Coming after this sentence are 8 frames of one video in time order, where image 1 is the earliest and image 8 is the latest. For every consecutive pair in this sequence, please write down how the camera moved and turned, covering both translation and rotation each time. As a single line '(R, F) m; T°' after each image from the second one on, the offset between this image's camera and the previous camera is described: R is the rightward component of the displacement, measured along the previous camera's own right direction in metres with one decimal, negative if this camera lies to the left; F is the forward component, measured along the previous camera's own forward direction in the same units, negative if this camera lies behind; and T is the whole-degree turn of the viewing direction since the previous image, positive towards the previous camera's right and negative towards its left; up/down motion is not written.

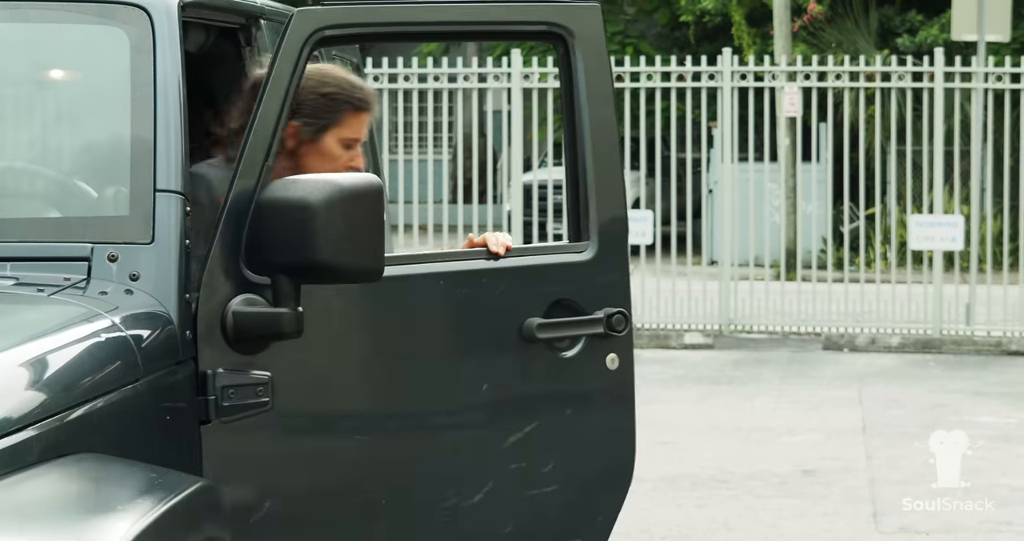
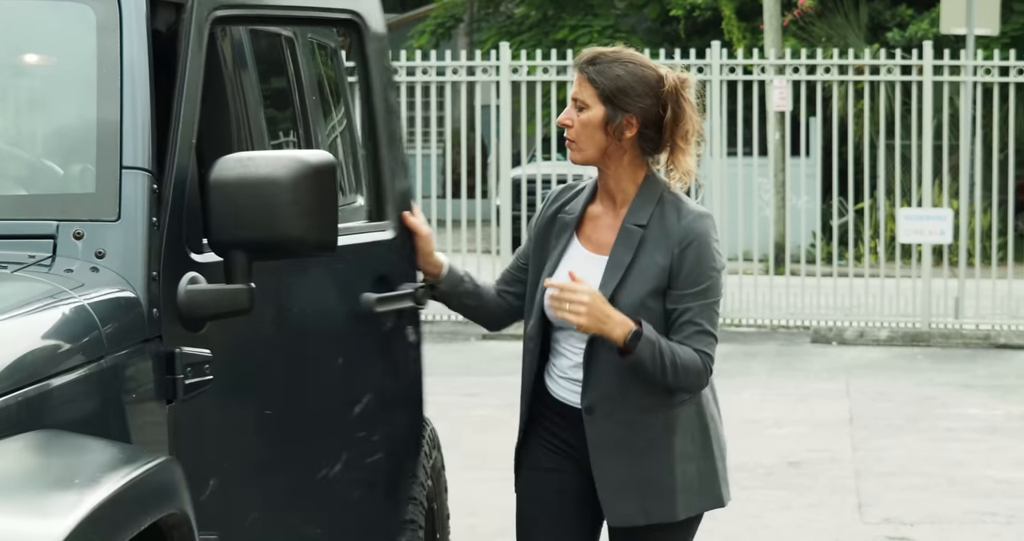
(0.0, 0.0) m; 0°
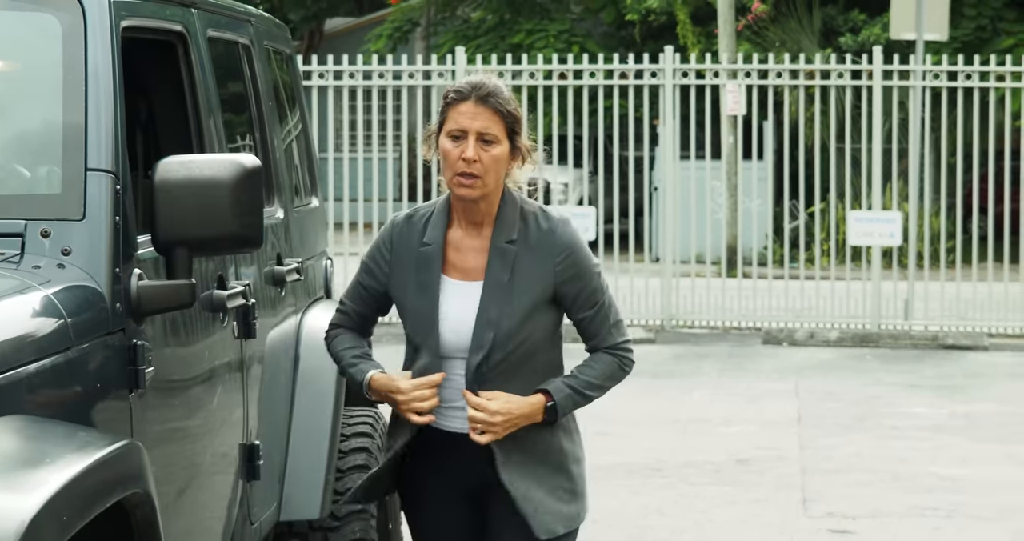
(0.0, -0.2) m; +1°
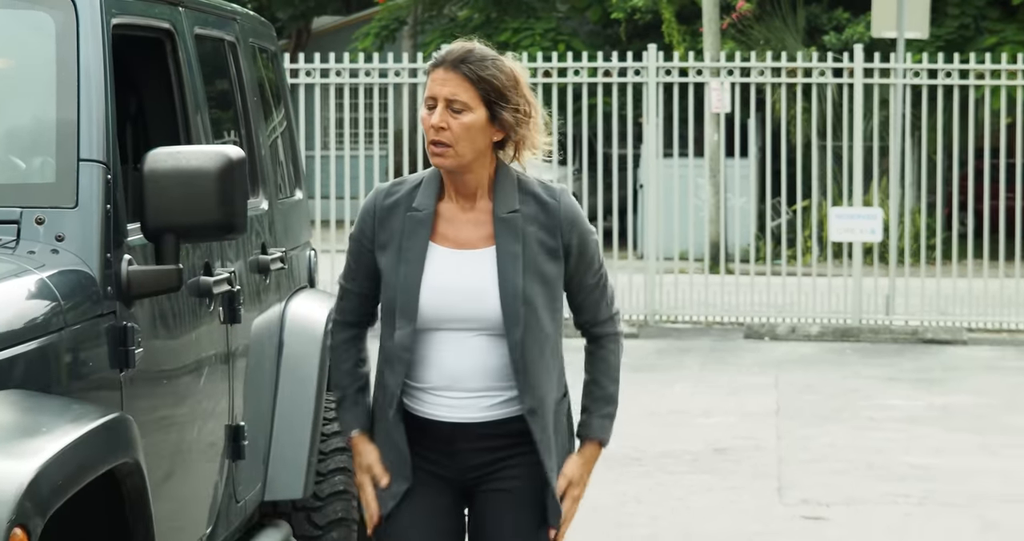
(0.0, -0.2) m; 0°
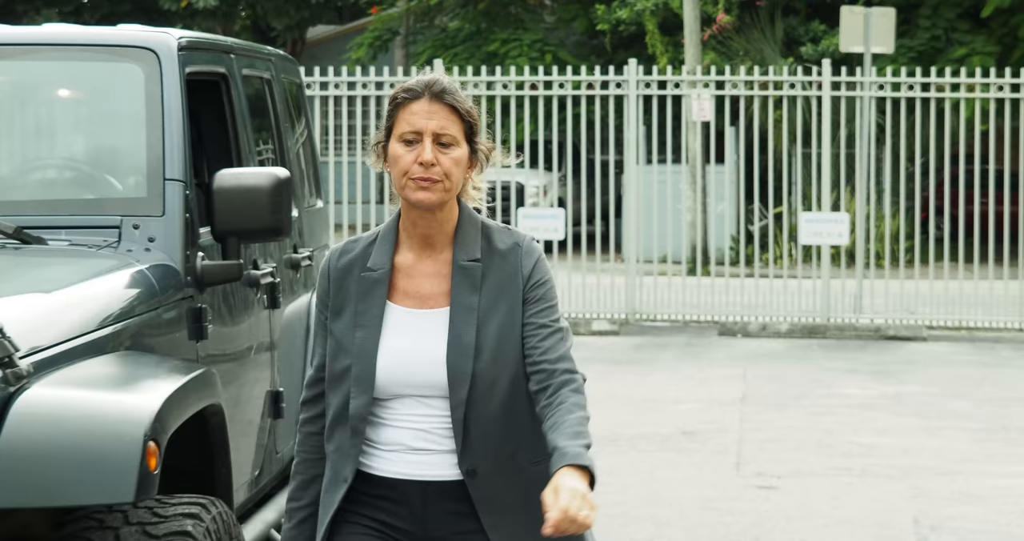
(0.0, -1.0) m; 0°
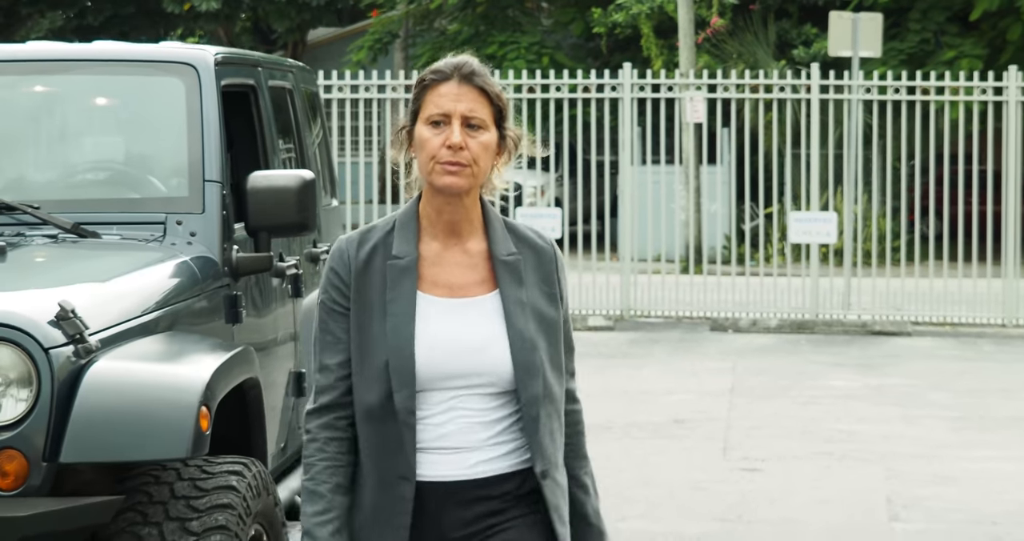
(0.0, -0.5) m; 0°
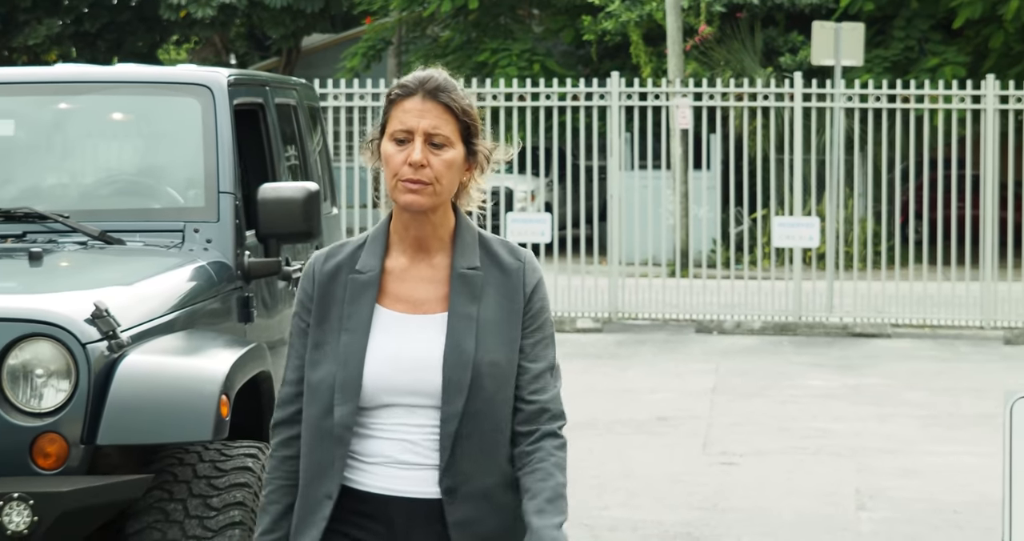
(0.0, -0.5) m; 0°
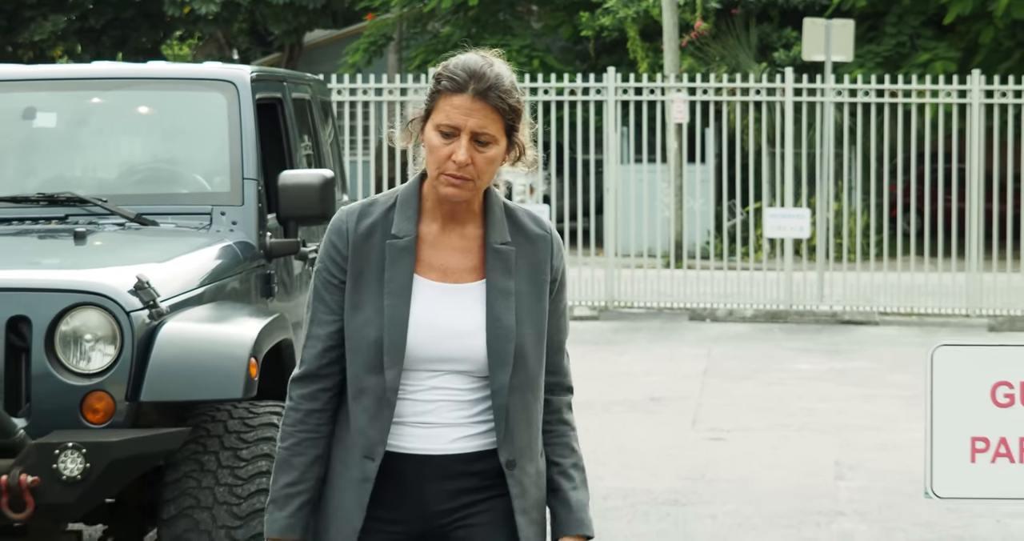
(0.0, -0.5) m; 0°
